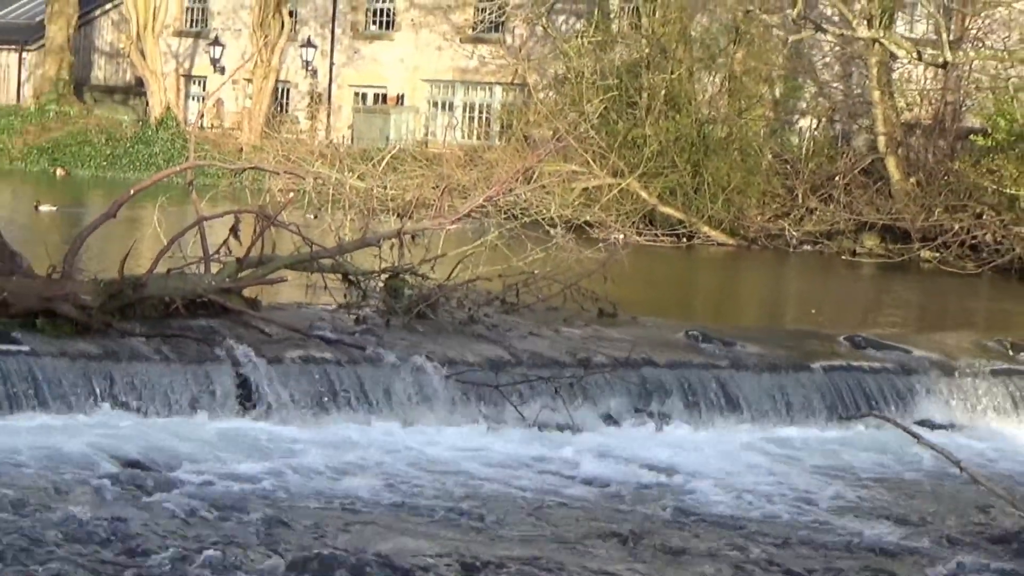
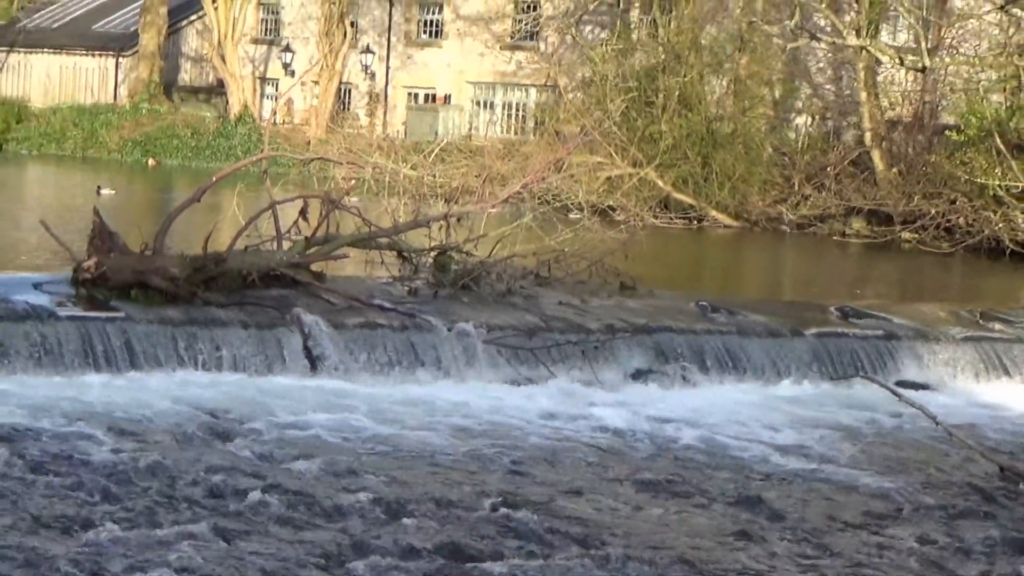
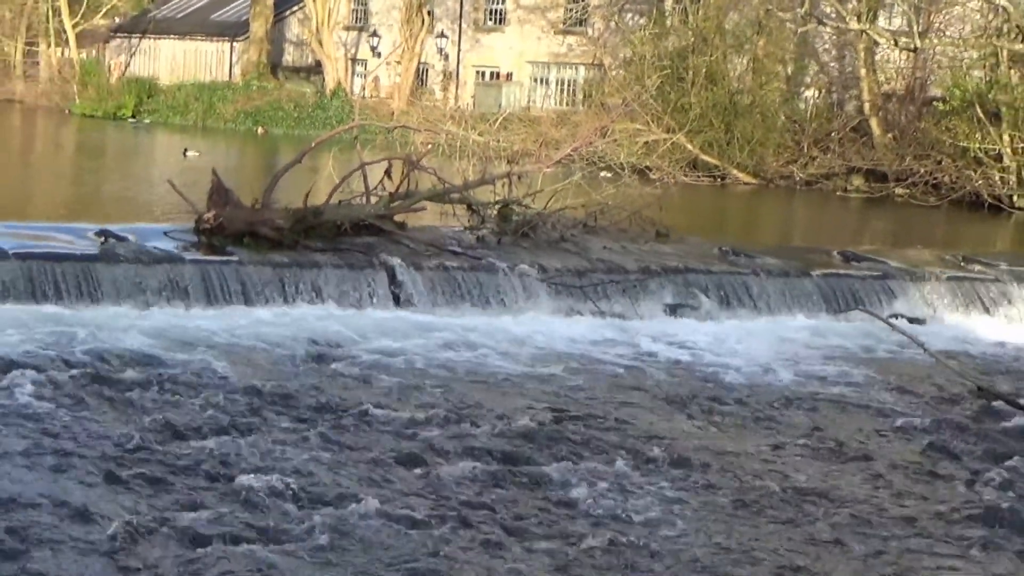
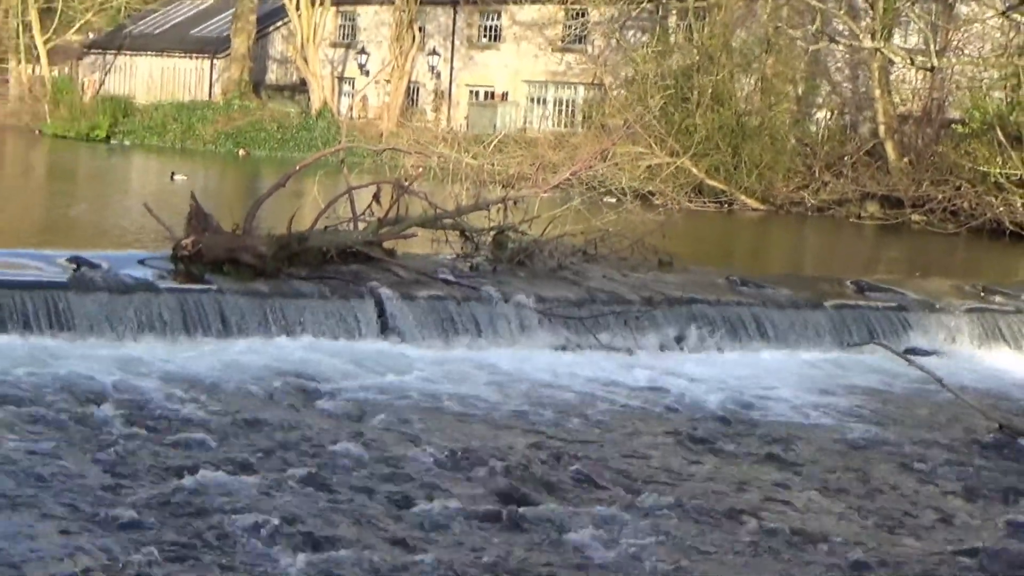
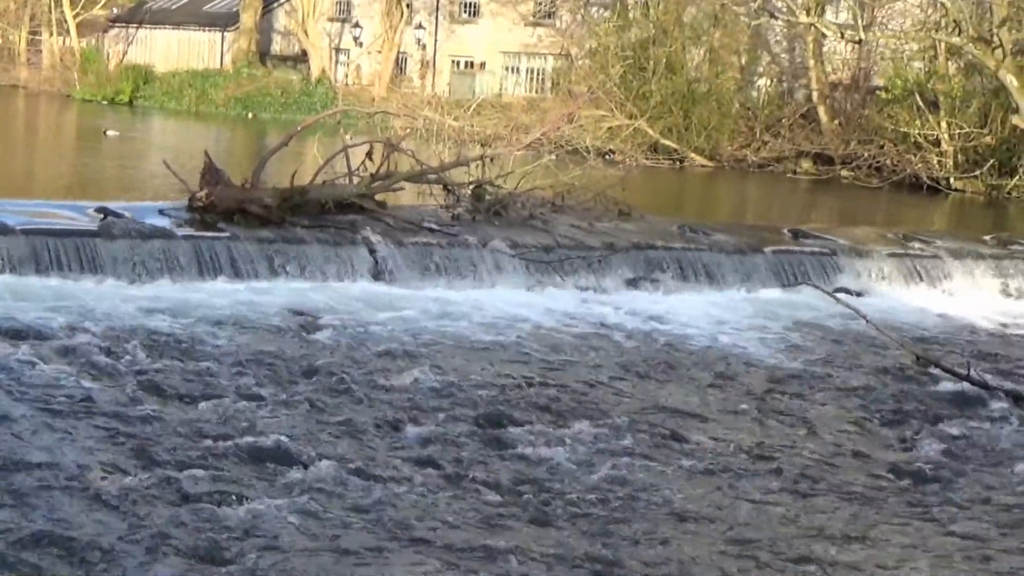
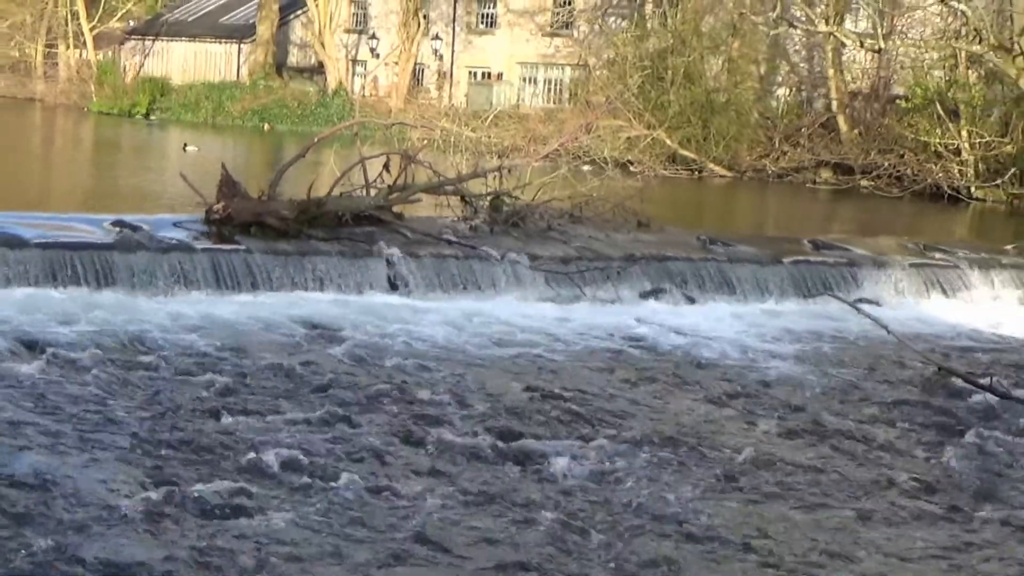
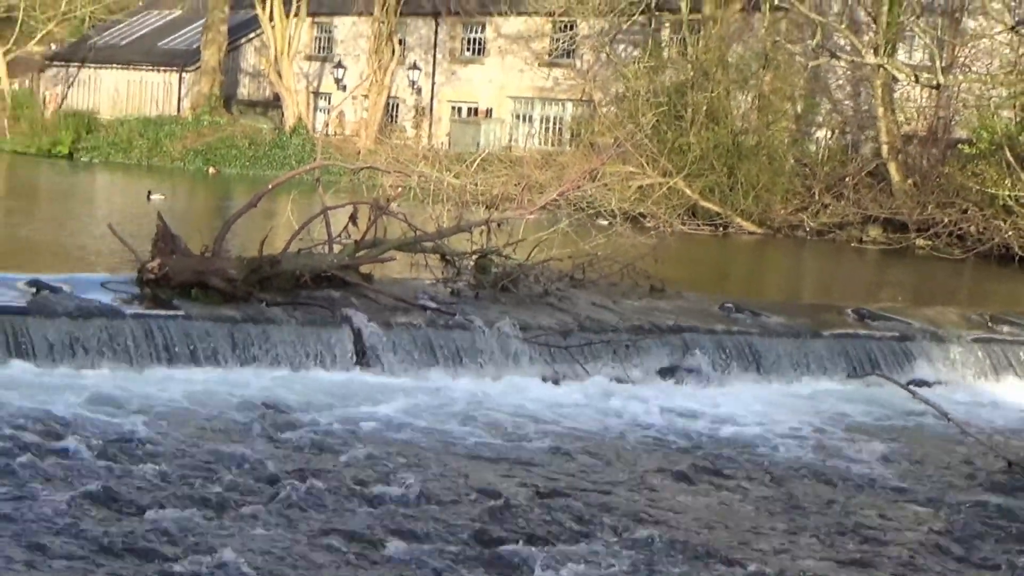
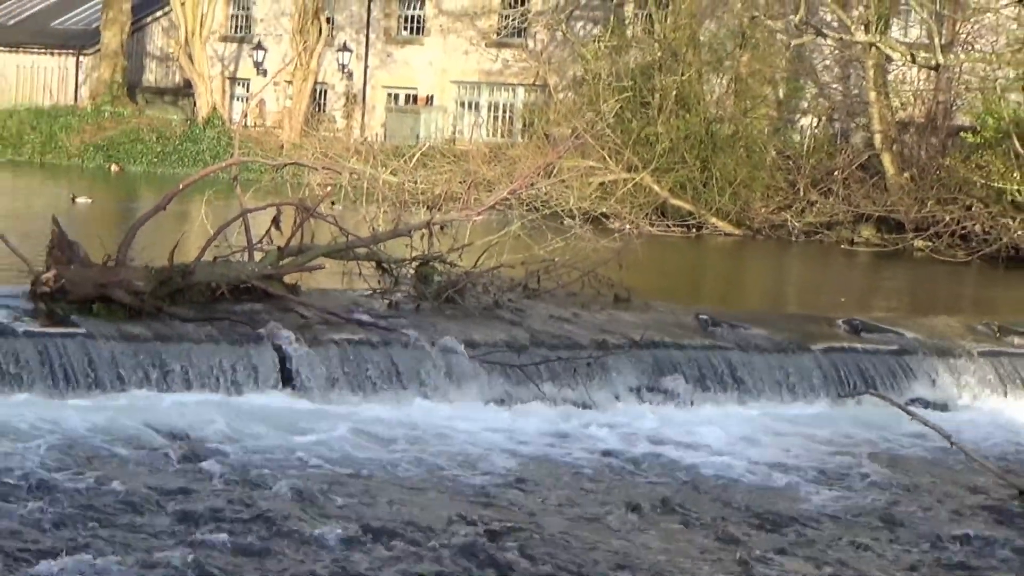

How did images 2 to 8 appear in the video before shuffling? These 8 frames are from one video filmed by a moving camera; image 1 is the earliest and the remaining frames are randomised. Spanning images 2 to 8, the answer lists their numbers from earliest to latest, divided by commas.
8, 2, 7, 4, 3, 6, 5
